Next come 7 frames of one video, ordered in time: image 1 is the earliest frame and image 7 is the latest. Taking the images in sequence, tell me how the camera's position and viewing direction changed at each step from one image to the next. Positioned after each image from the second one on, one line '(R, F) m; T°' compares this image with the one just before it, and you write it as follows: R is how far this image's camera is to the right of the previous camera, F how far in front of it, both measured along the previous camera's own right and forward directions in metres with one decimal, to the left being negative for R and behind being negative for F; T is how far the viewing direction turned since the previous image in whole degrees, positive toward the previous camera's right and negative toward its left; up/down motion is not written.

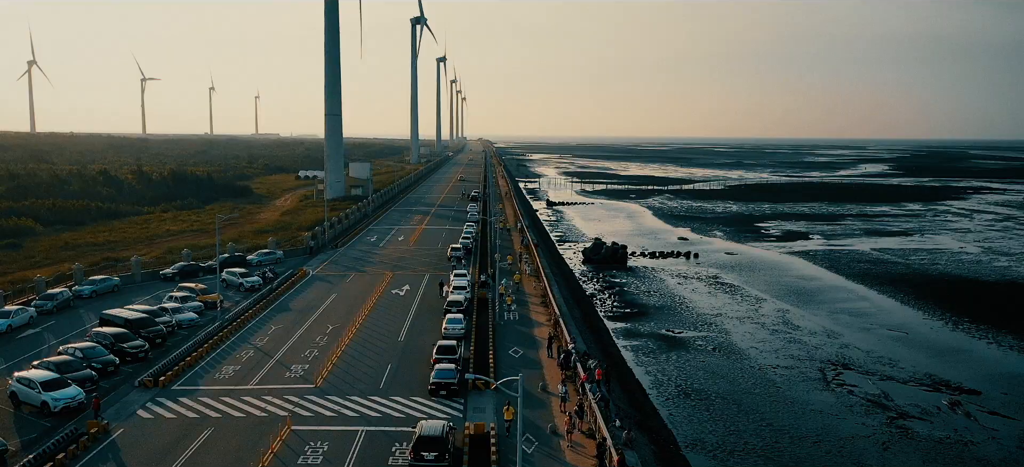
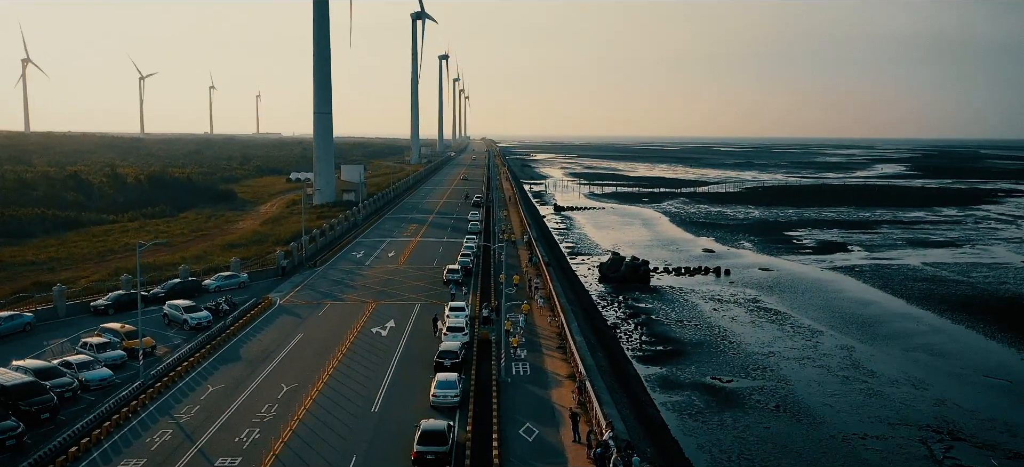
(-0.2, +9.4) m; 0°
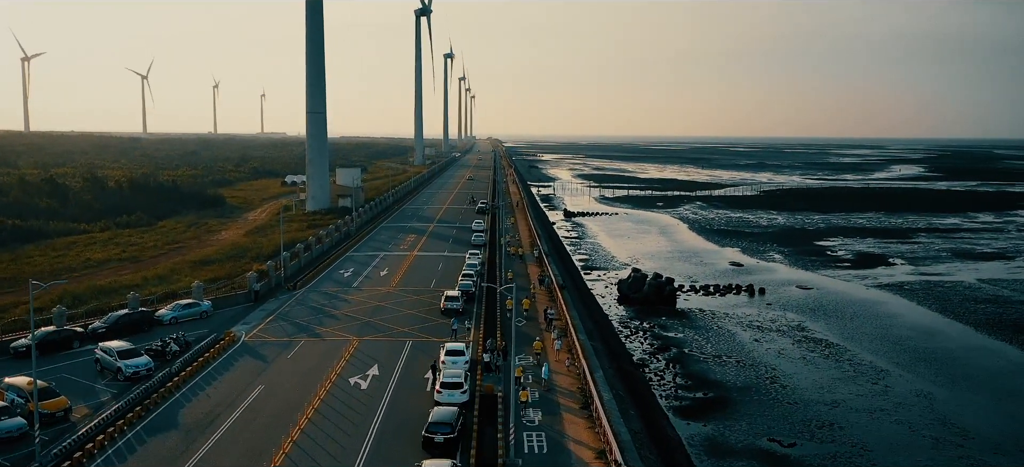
(-0.2, +7.5) m; 0°
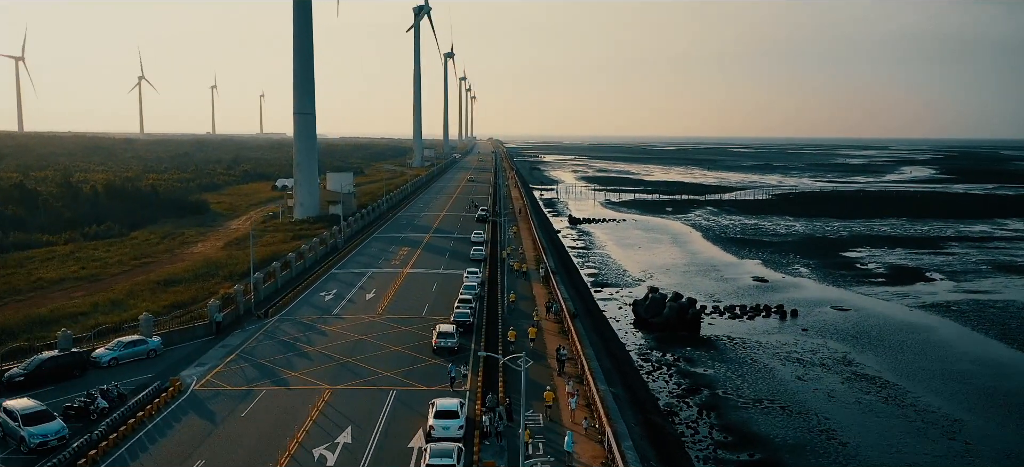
(-0.1, +6.5) m; 0°
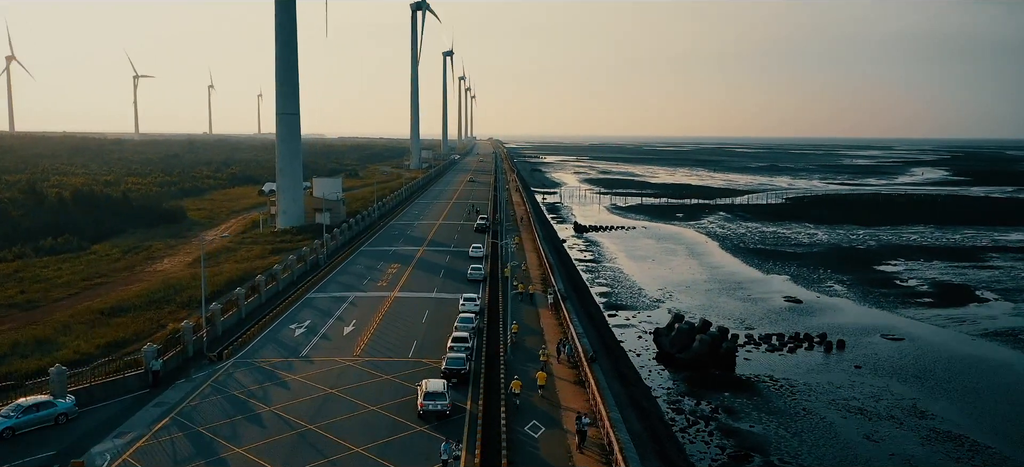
(-0.2, +7.5) m; 0°
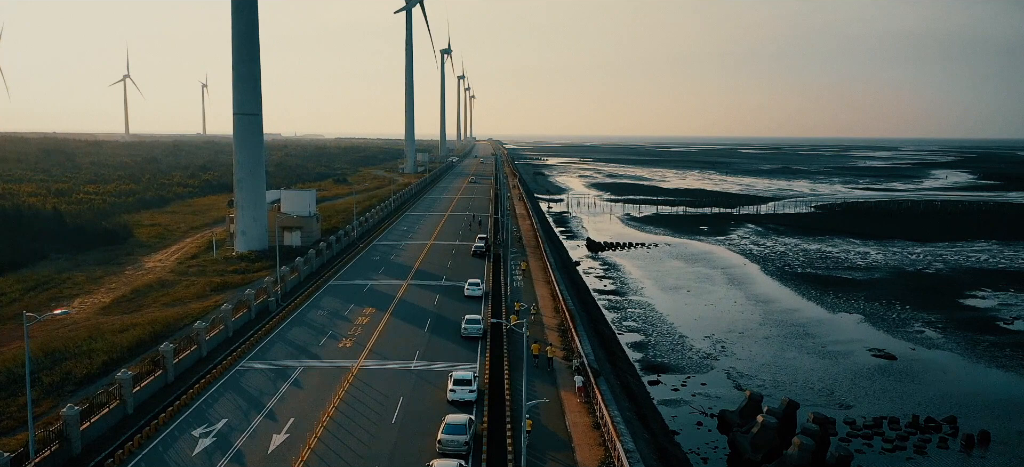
(-0.4, +14.0) m; 0°
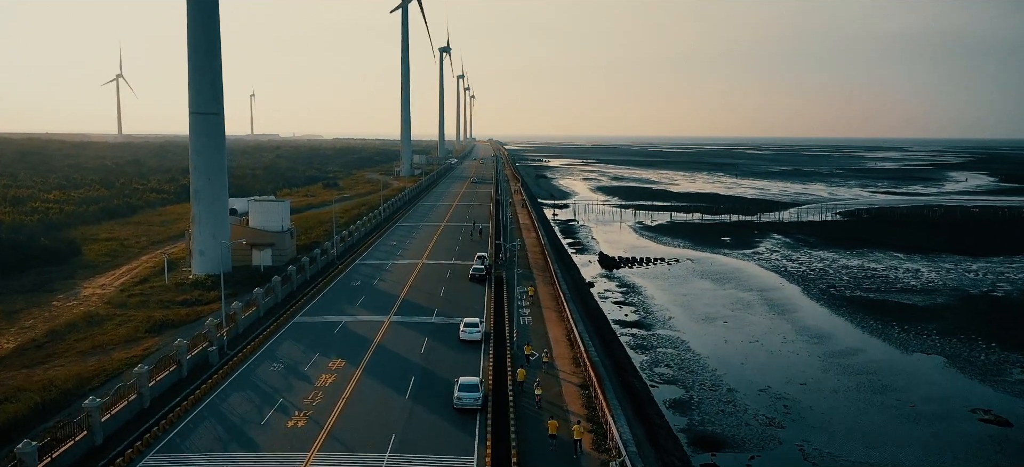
(-0.3, +10.3) m; 0°
